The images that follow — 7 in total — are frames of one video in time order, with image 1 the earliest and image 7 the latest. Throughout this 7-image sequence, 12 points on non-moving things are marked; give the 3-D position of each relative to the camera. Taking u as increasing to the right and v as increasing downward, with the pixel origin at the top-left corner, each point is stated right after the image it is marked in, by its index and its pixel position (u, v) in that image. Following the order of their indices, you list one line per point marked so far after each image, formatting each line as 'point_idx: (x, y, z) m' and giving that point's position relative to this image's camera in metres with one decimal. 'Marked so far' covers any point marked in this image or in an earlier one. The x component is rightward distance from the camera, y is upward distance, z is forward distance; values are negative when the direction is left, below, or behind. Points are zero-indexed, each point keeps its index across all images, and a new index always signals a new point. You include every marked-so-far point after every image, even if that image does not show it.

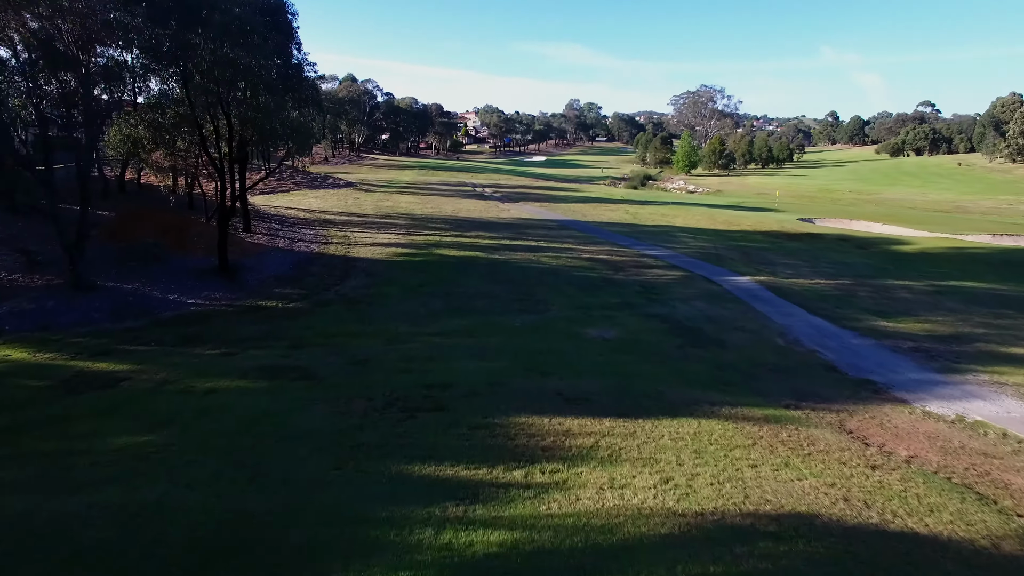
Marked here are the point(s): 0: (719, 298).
0: (+4.0, -0.2, +13.4) m
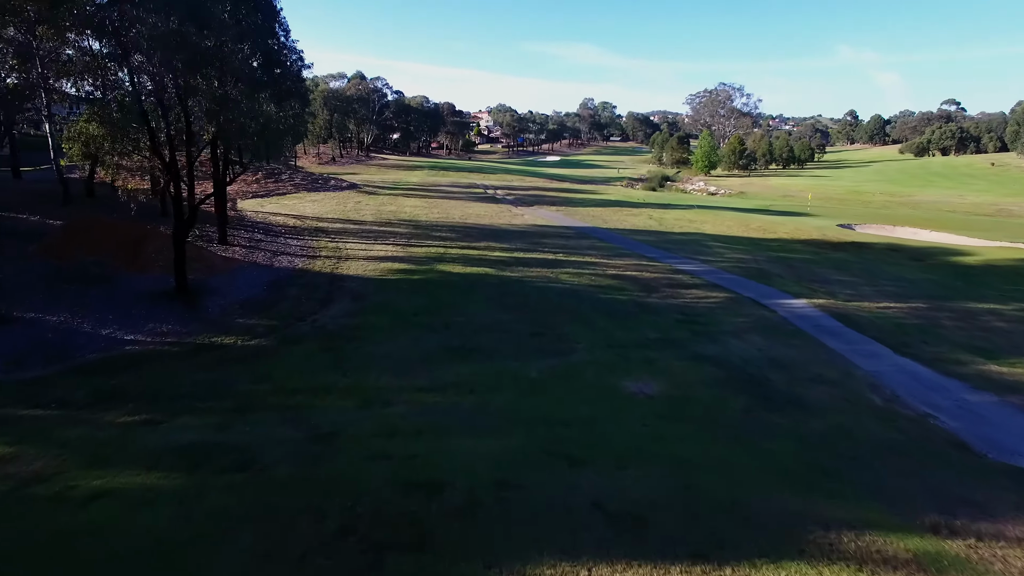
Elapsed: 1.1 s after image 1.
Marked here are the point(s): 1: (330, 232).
0: (+4.2, -0.7, +11.0) m
1: (-4.9, +1.5, +18.5) m
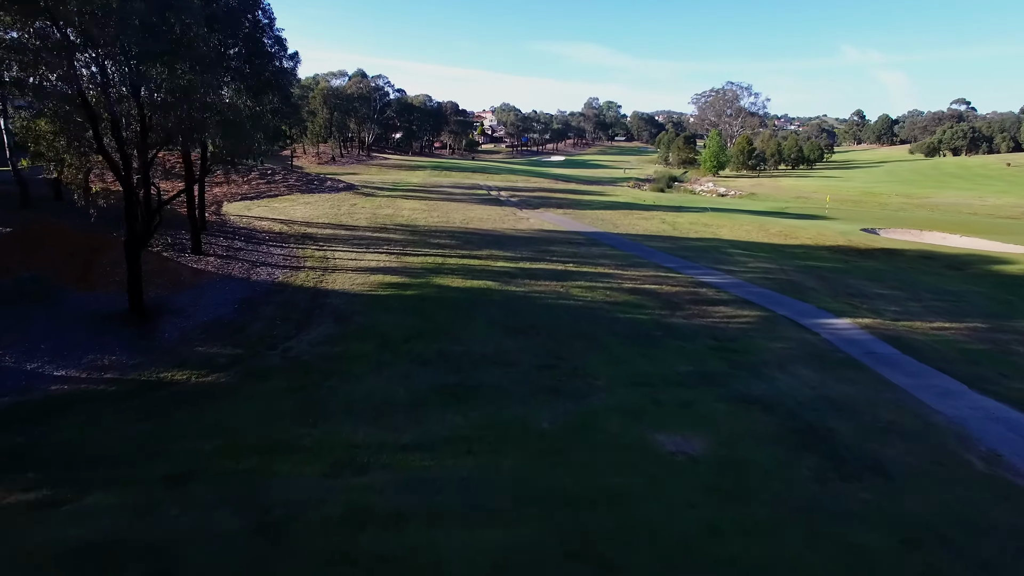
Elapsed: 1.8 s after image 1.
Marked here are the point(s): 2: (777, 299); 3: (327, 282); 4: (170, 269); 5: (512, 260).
0: (+4.3, -1.0, +9.5) m
1: (-4.8, +1.2, +17.0) m
2: (+5.1, -0.2, +13.2) m
3: (-3.4, +0.1, +12.7) m
4: (-5.9, +0.3, +11.8) m
5: (0.0, +0.6, +15.7) m
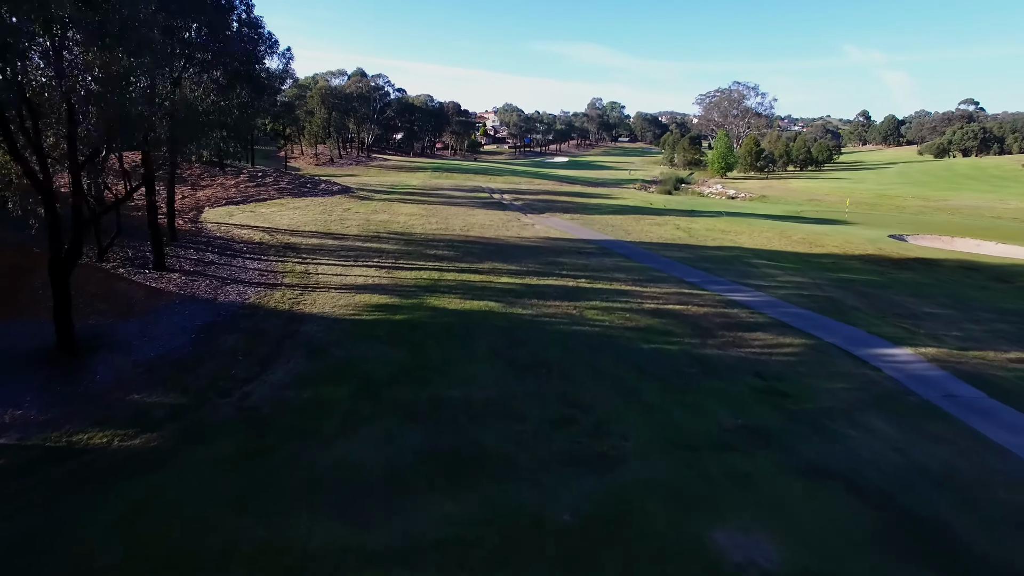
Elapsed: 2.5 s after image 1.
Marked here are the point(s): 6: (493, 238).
0: (+4.4, -1.3, +7.8) m
1: (-4.7, +0.9, +15.4) m
2: (+5.2, -0.6, +11.5) m
3: (-3.3, -0.2, +11.0) m
4: (-5.8, 0.0, +10.2) m
5: (+0.1, +0.3, +14.0) m
6: (-0.6, +1.4, +19.6) m
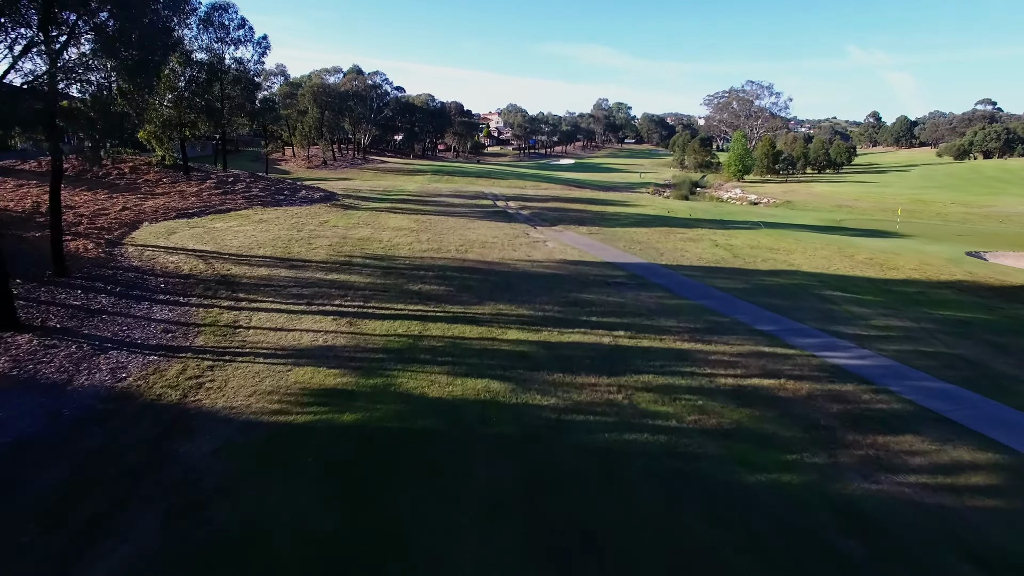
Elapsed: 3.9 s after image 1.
0: (+4.5, -2.1, +4.0) m
1: (-4.5, +0.1, +11.5) m
2: (+5.3, -1.4, +7.6) m
3: (-3.2, -1.0, +7.2) m
4: (-5.6, -0.8, +6.4) m
5: (+0.3, -0.5, +10.2) m
6: (-0.4, +0.6, +15.7) m
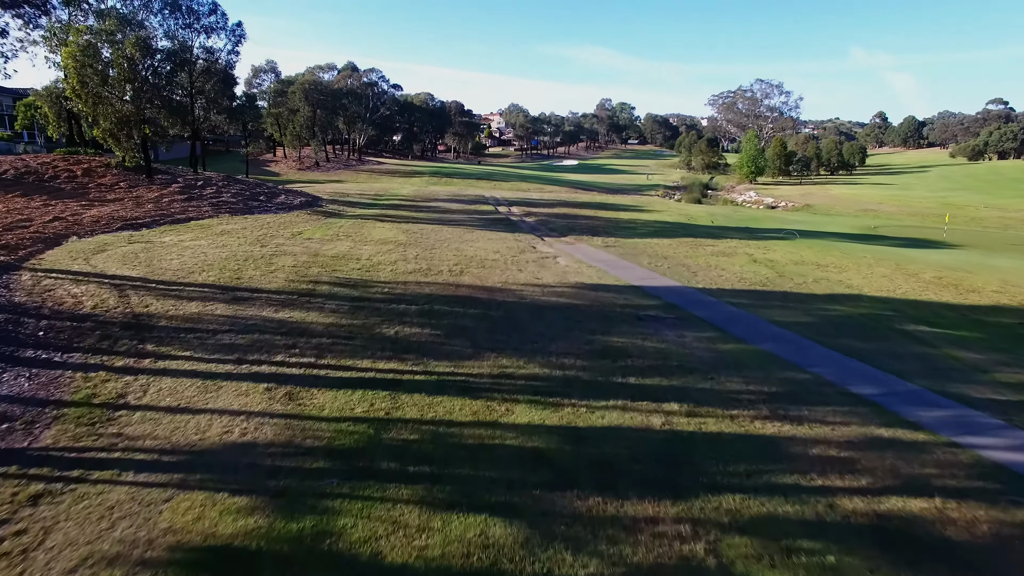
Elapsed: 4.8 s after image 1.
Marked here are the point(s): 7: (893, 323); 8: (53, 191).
0: (+4.6, -2.7, +1.0) m
1: (-4.4, -0.5, +8.6) m
2: (+5.4, -1.9, +4.7) m
3: (-3.1, -1.6, +4.2) m
4: (-5.6, -1.4, +3.4) m
5: (+0.4, -1.1, +7.2) m
6: (-0.3, 0.0, +12.8) m
7: (+6.8, -0.6, +12.1) m
8: (-13.0, +2.7, +19.4) m
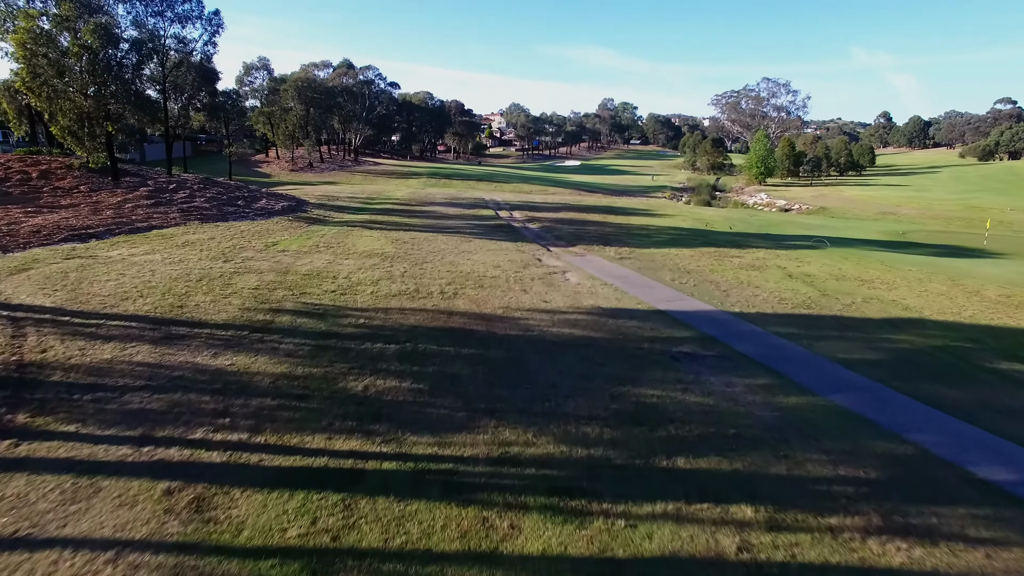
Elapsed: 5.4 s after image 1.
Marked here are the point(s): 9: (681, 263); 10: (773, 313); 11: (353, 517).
0: (+4.6, -3.1, -1.2) m
1: (-4.4, -0.9, +6.4) m
2: (+5.4, -2.4, +2.5) m
3: (-3.1, -2.0, +2.1) m
4: (-5.5, -1.8, +1.2) m
5: (+0.4, -1.5, +5.1) m
6: (-0.2, -0.4, +10.6) m
7: (+6.8, -1.0, +9.9) m
8: (-12.9, +2.3, +17.3) m
9: (+4.1, +0.7, +16.6) m
10: (+4.7, -0.4, +12.1) m
11: (-1.1, -1.5, +4.6) m
